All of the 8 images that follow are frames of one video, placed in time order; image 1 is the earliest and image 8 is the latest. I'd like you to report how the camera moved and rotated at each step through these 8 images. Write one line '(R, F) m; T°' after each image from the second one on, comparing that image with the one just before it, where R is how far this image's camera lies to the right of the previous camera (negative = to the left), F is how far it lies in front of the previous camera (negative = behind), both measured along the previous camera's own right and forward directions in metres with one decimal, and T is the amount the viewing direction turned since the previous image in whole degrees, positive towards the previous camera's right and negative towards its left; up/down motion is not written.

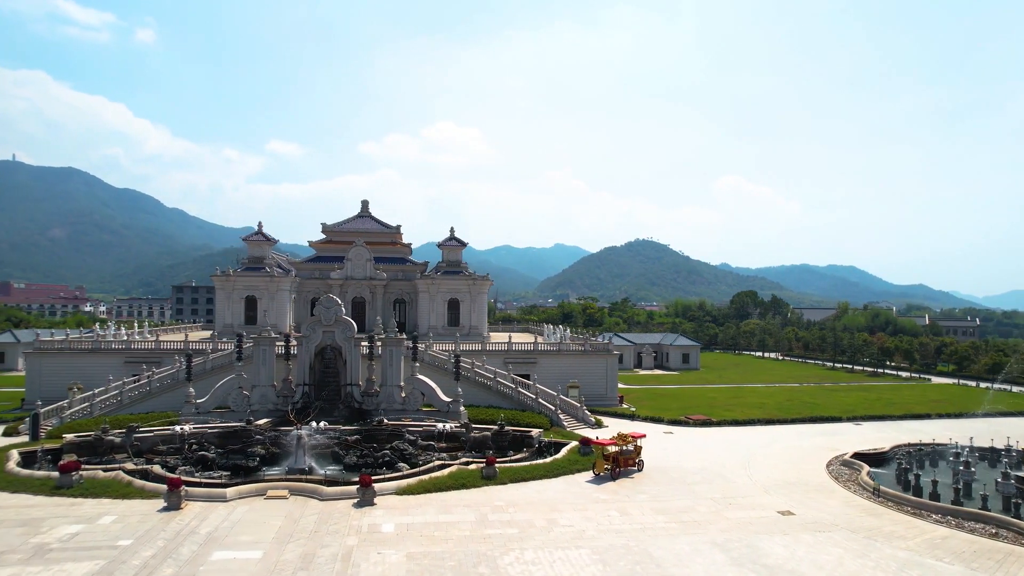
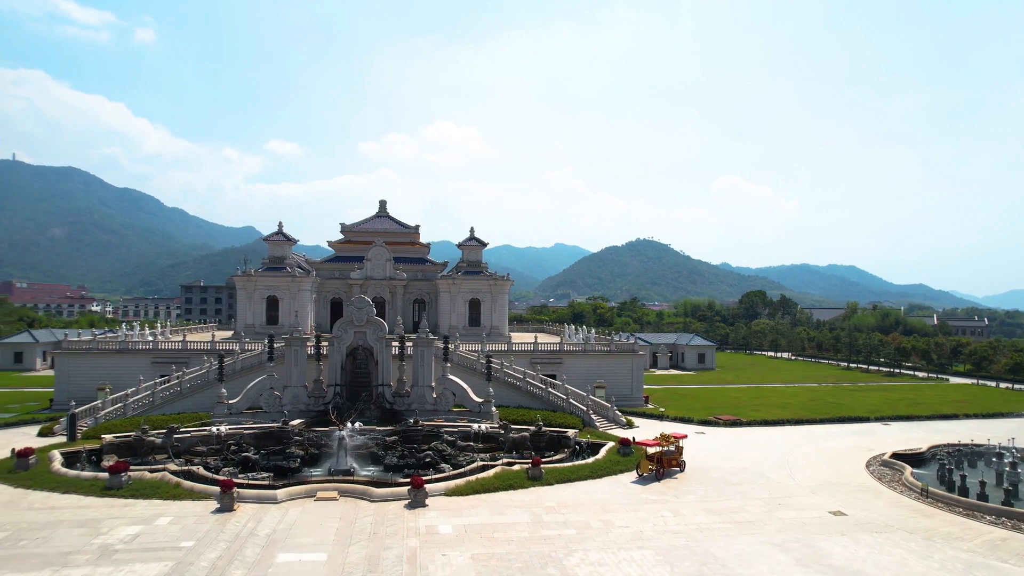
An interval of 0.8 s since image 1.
(-1.7, 0.0) m; 0°
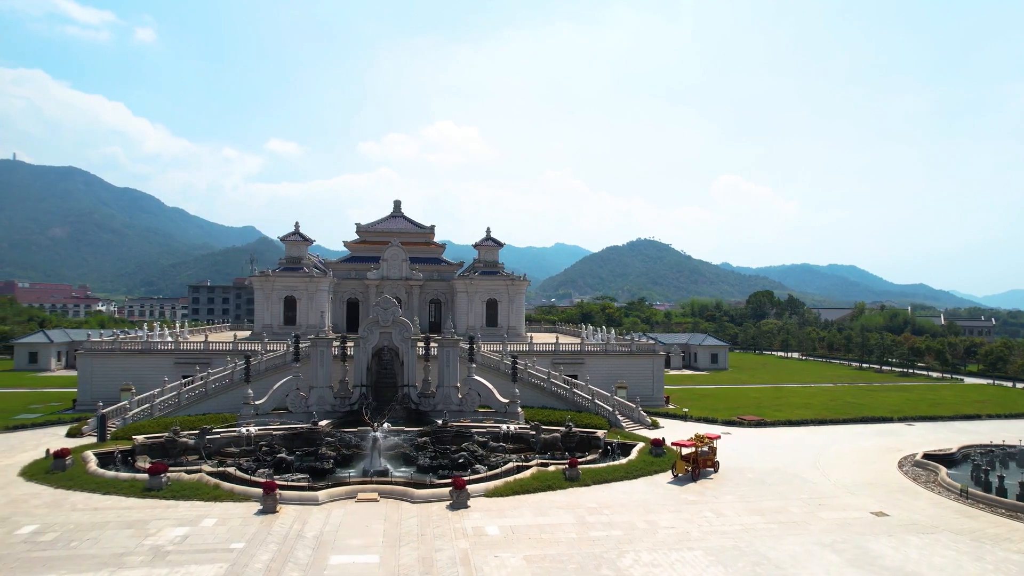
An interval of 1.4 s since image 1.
(-1.4, 0.0) m; 0°
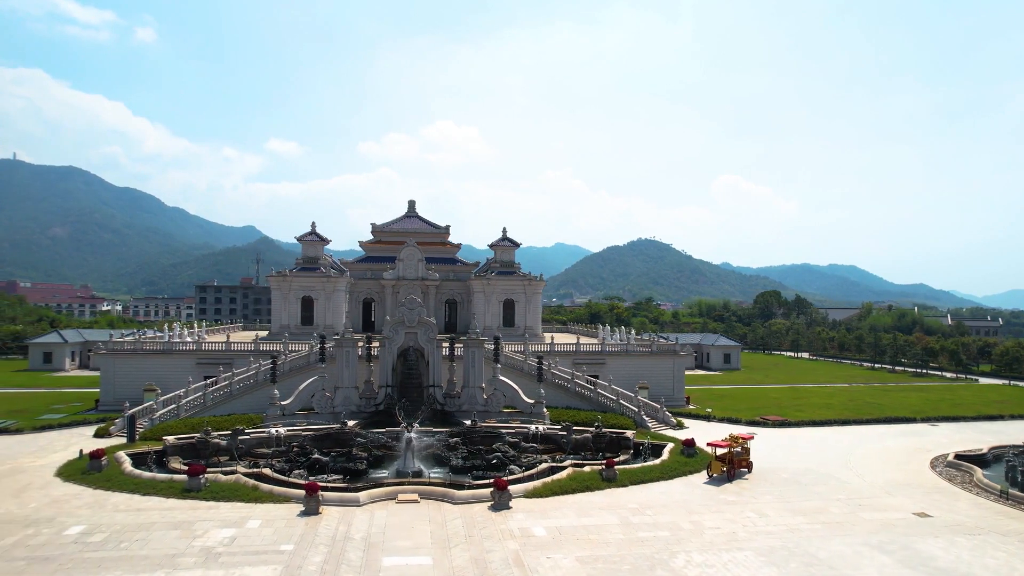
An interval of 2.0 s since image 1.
(-1.4, 0.0) m; 0°
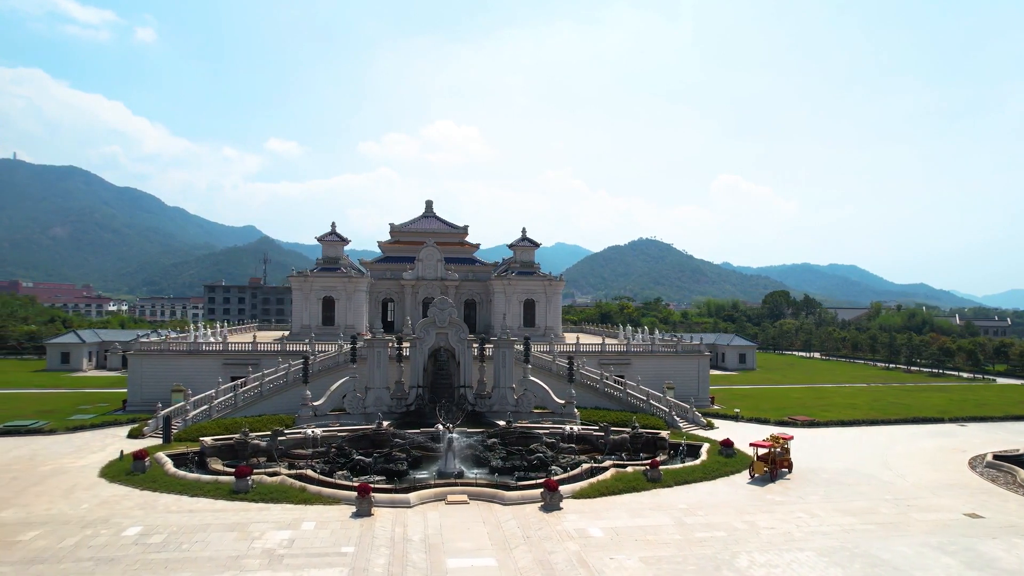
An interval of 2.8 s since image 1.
(-1.7, 0.0) m; 0°
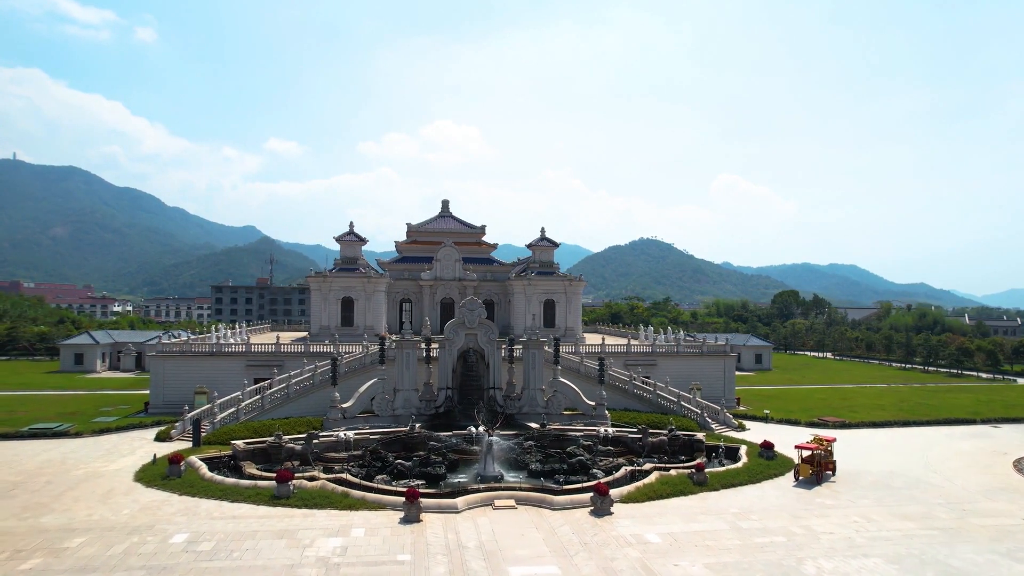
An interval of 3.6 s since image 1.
(-1.6, +0.5) m; 0°
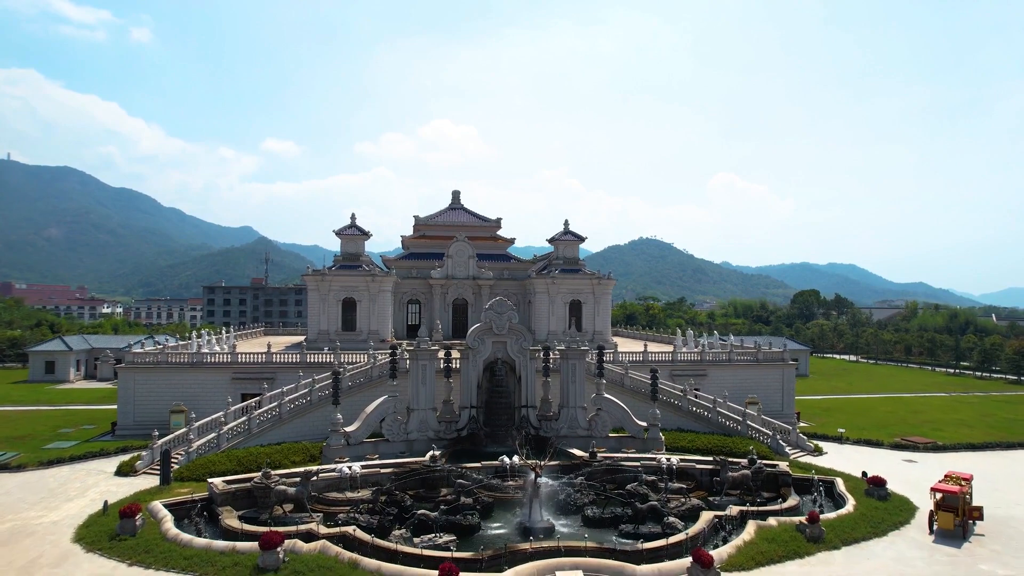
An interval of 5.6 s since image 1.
(-1.7, +5.5) m; 0°
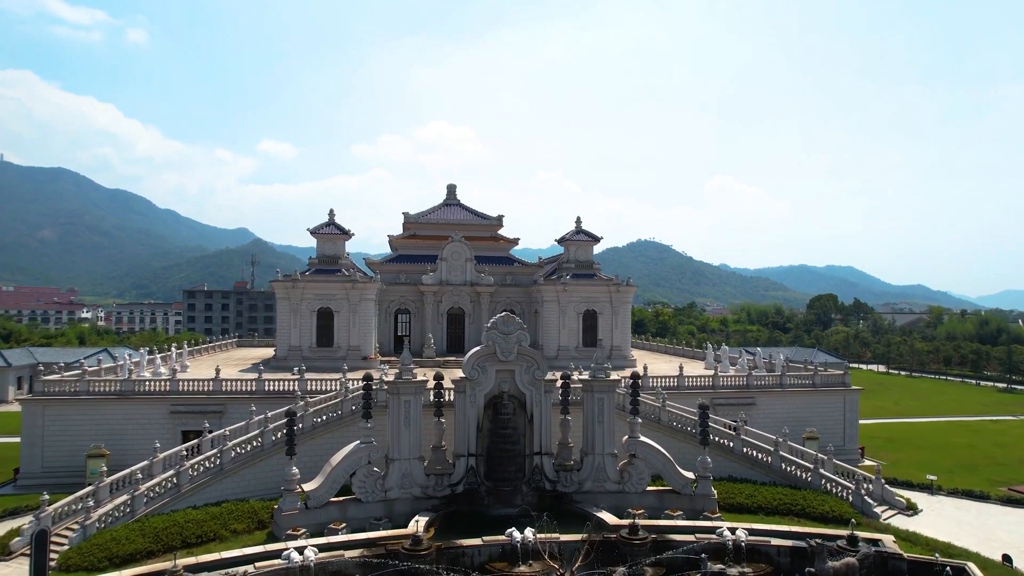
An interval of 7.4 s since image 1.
(-0.4, +6.4) m; 0°
